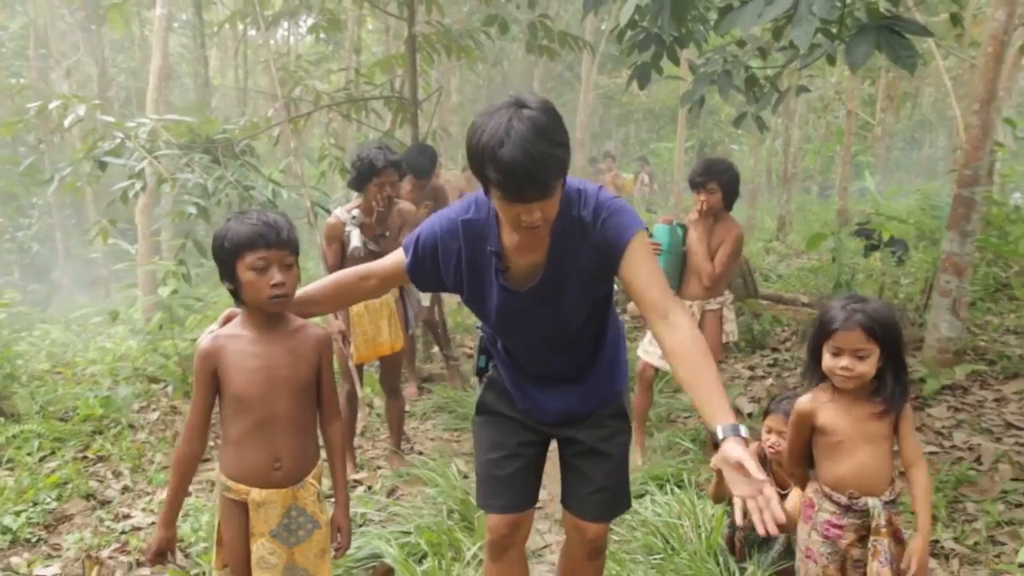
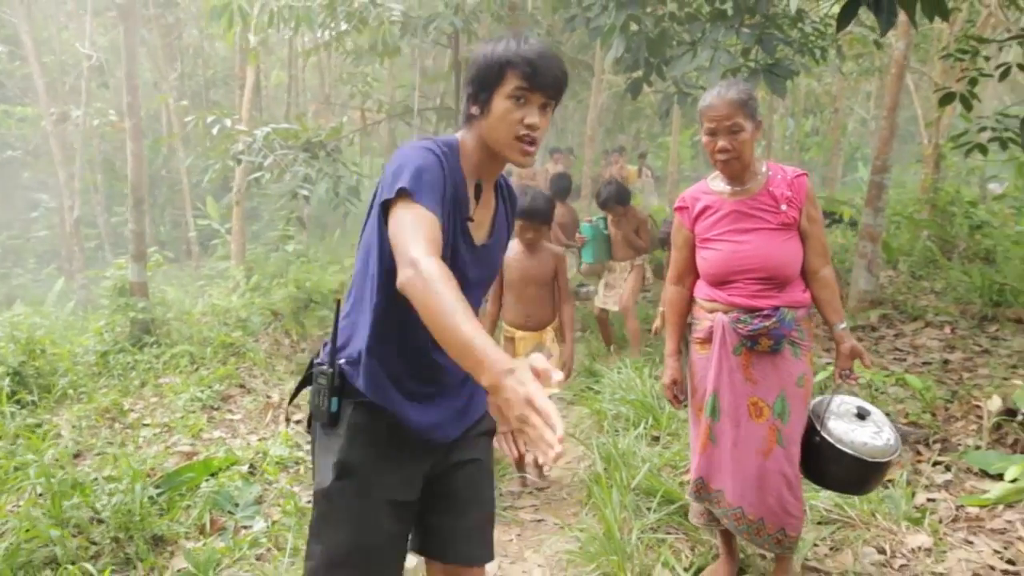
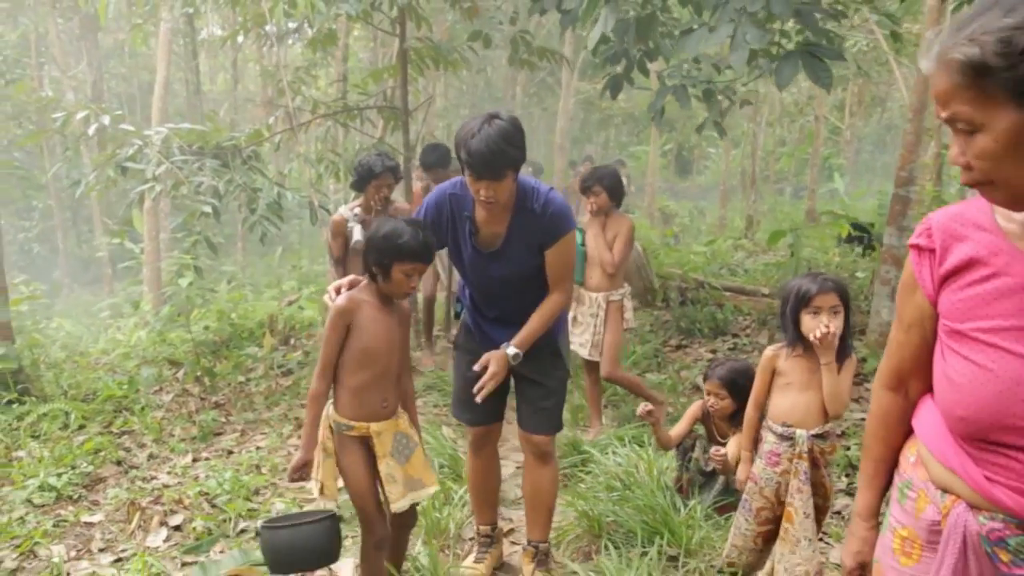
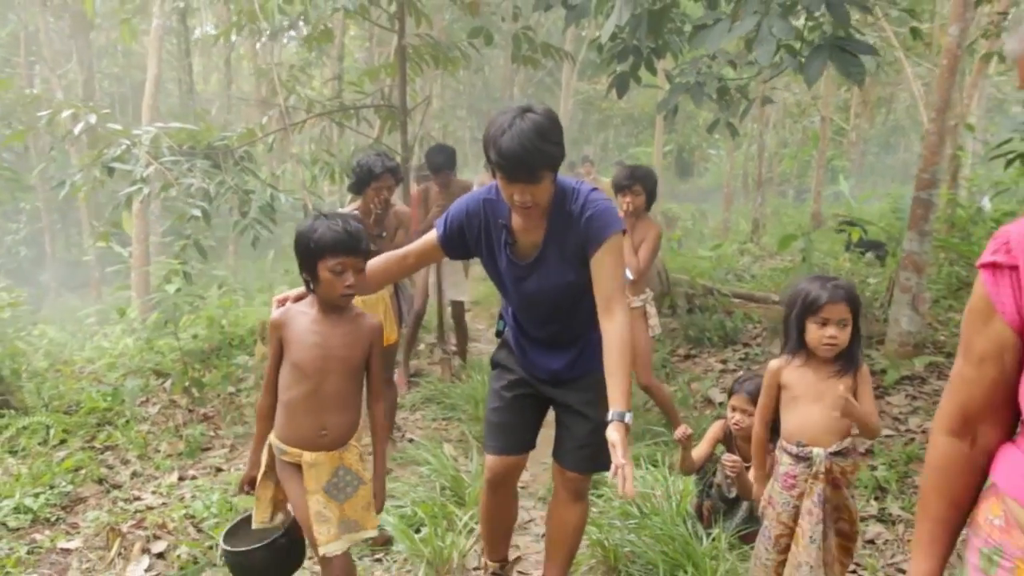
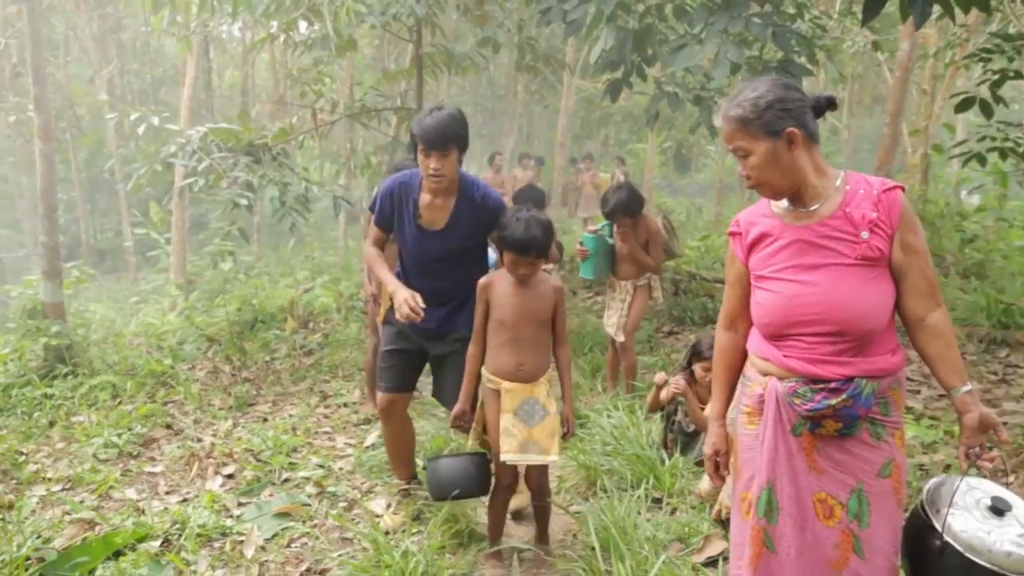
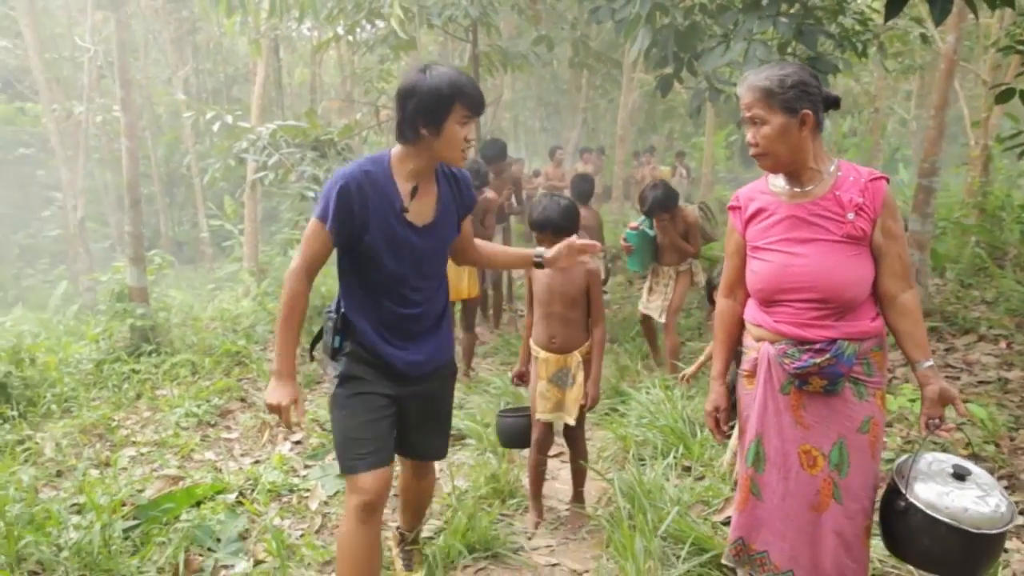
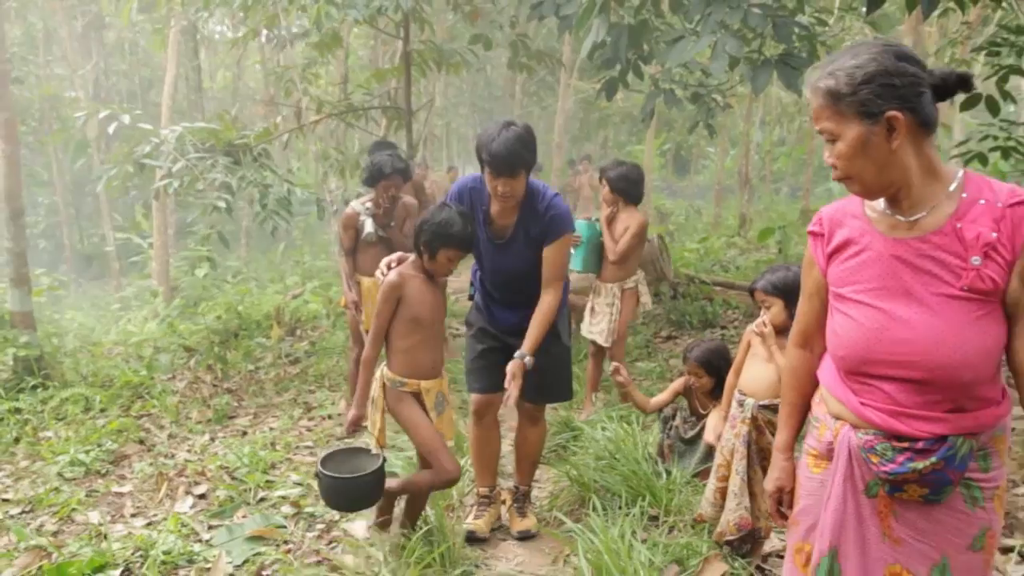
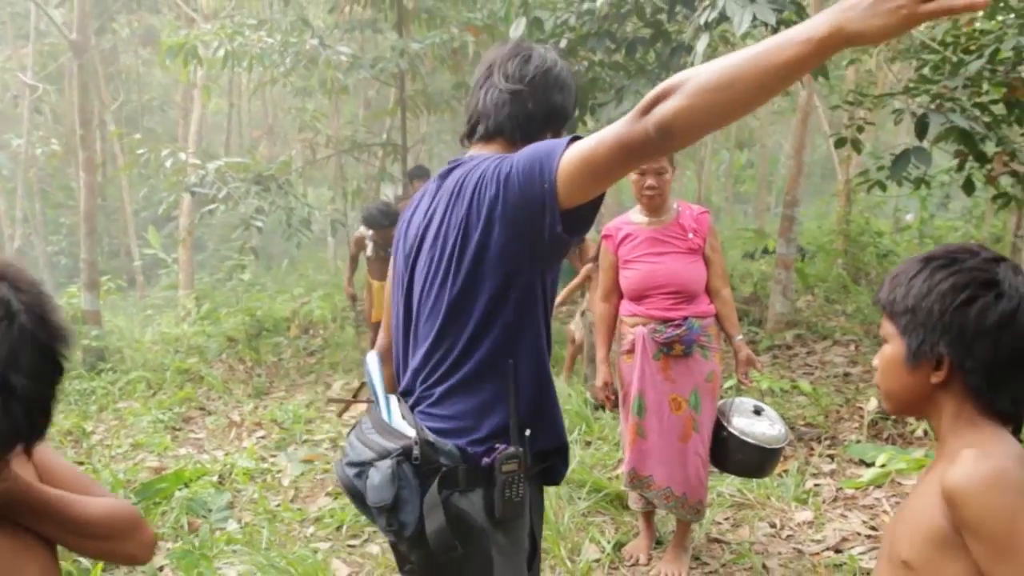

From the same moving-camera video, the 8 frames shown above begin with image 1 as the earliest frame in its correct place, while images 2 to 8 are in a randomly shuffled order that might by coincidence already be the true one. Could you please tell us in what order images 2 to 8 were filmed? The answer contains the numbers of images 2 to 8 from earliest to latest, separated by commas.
4, 3, 7, 5, 6, 2, 8
